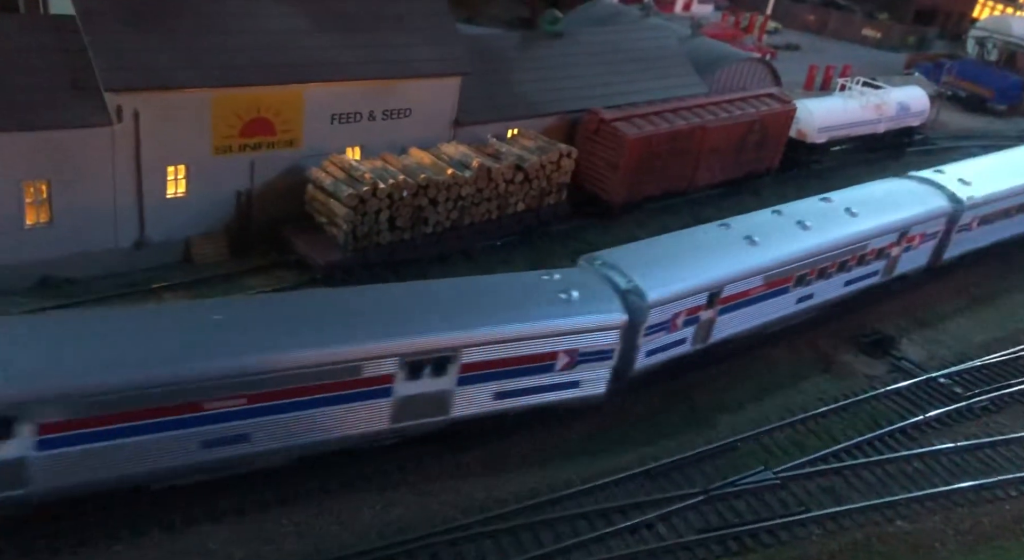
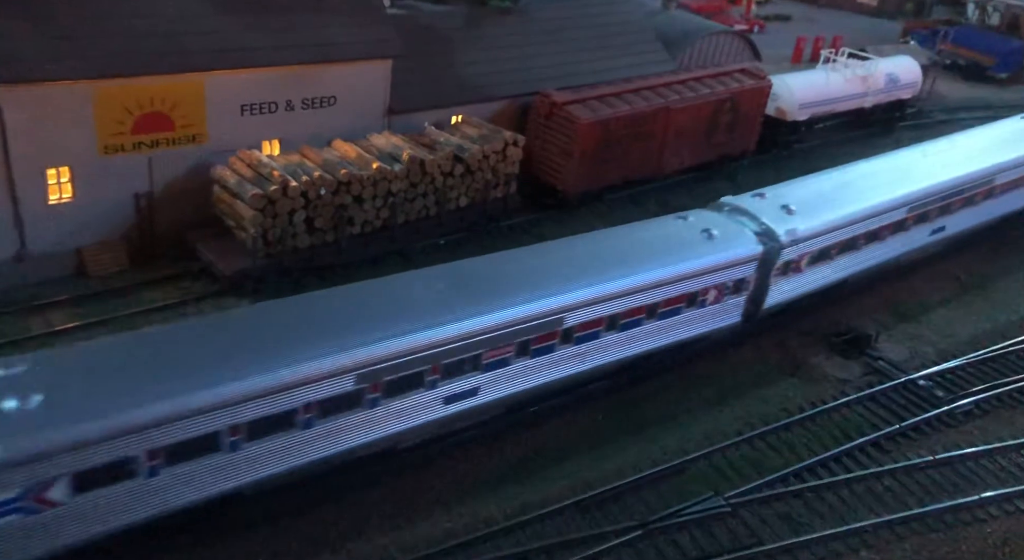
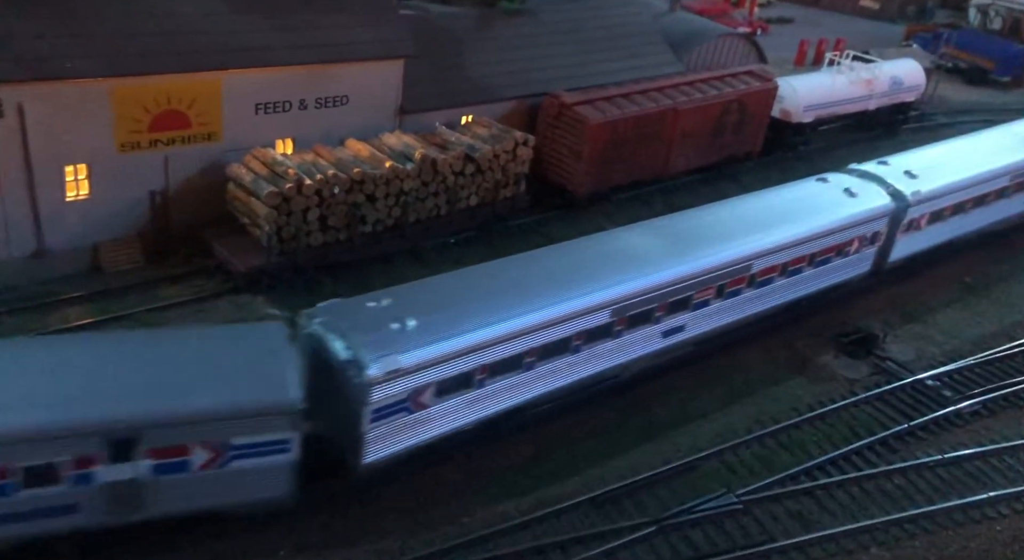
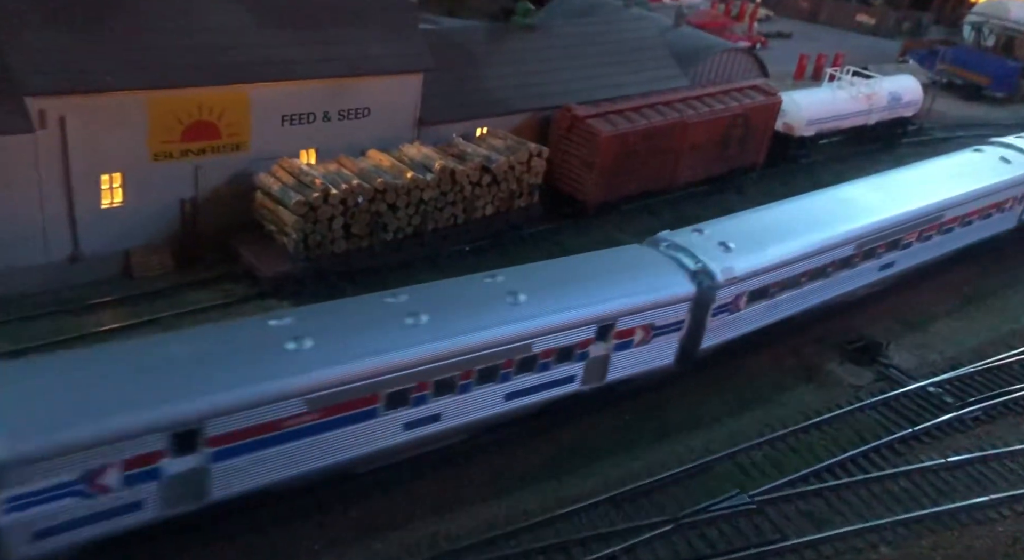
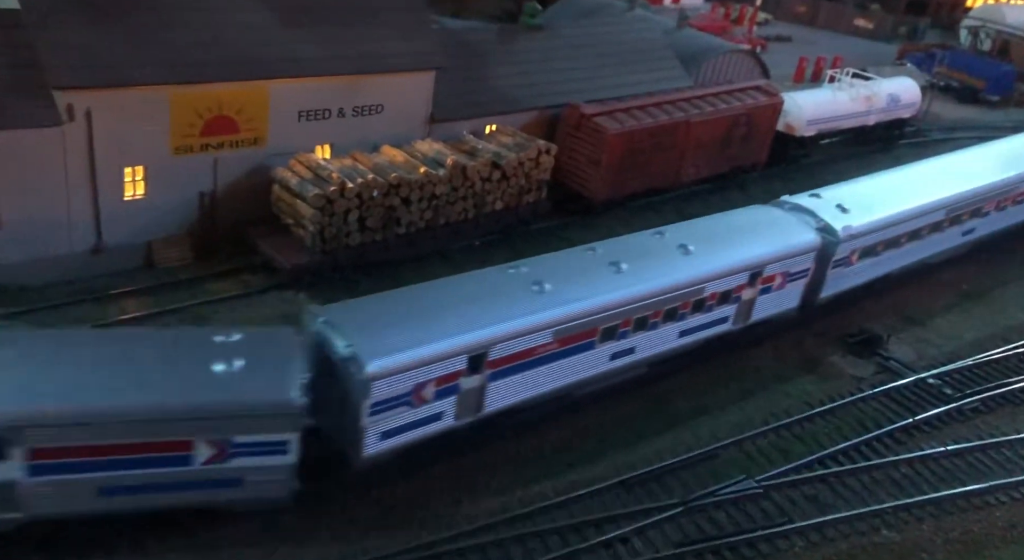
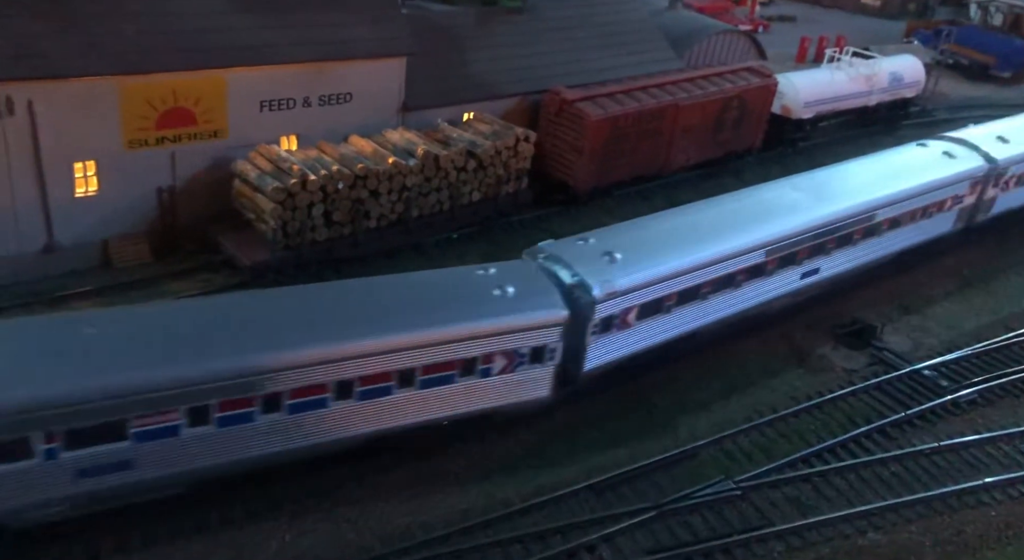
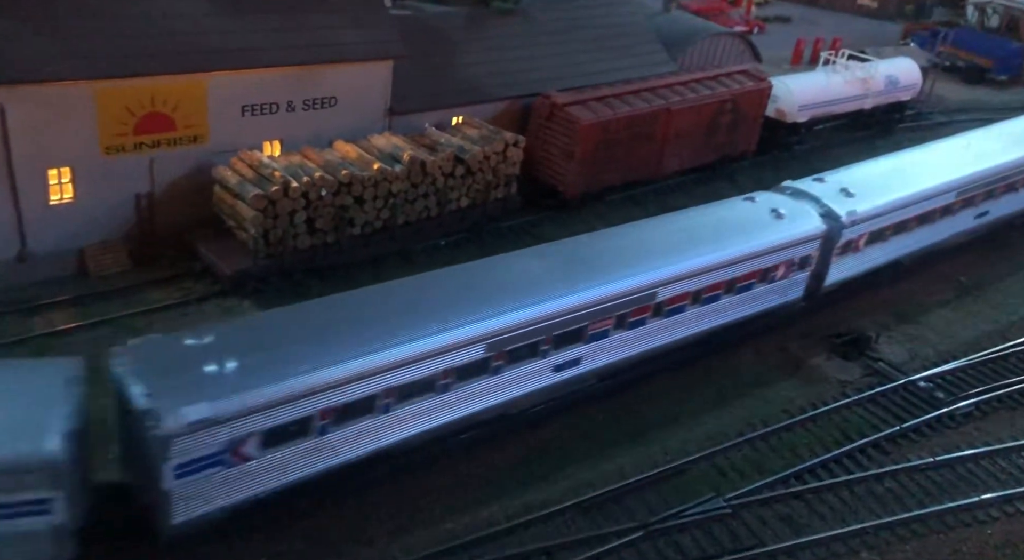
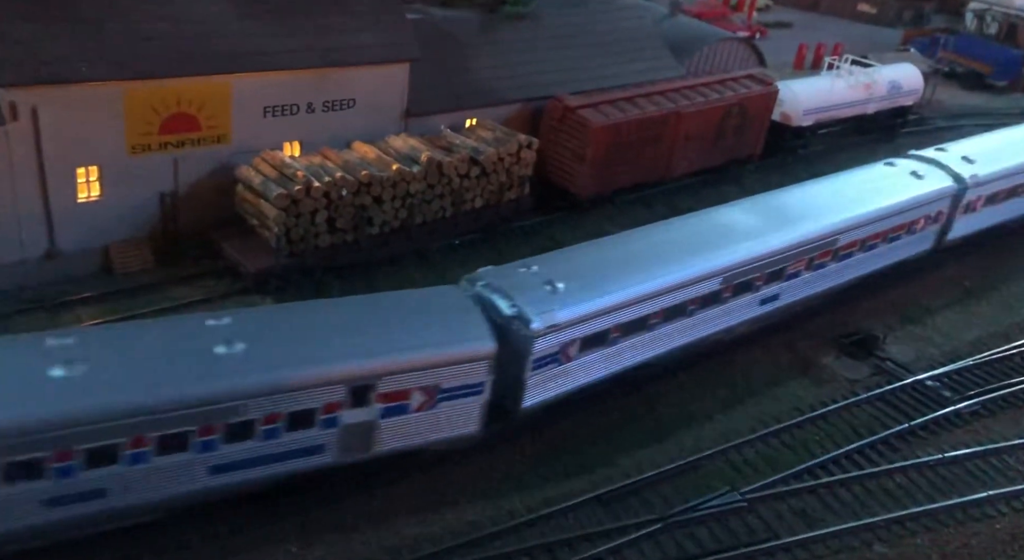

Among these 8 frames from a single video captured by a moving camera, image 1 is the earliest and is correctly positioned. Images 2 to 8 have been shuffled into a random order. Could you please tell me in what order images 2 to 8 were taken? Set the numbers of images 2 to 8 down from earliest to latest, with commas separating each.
5, 4, 8, 3, 7, 2, 6
